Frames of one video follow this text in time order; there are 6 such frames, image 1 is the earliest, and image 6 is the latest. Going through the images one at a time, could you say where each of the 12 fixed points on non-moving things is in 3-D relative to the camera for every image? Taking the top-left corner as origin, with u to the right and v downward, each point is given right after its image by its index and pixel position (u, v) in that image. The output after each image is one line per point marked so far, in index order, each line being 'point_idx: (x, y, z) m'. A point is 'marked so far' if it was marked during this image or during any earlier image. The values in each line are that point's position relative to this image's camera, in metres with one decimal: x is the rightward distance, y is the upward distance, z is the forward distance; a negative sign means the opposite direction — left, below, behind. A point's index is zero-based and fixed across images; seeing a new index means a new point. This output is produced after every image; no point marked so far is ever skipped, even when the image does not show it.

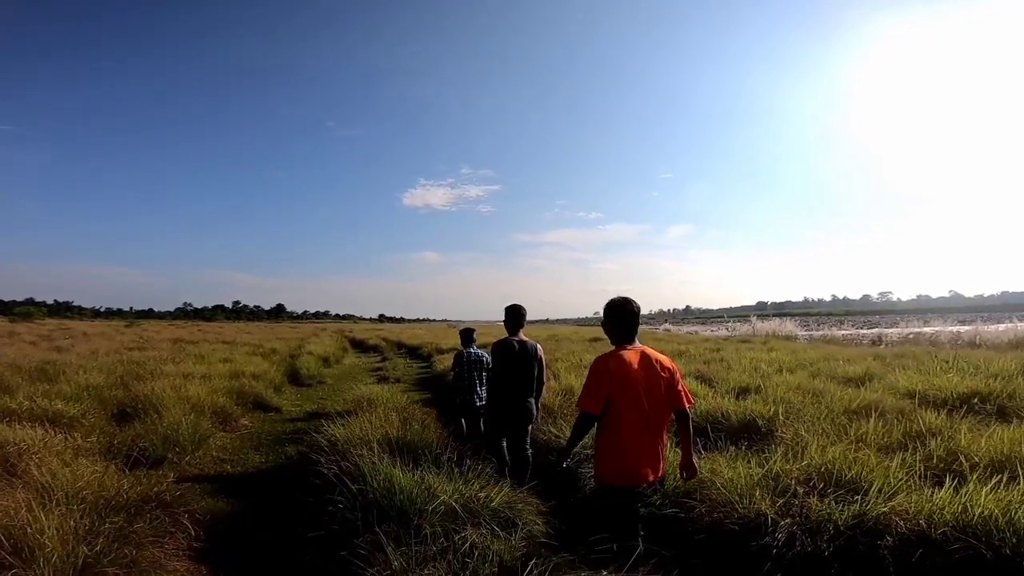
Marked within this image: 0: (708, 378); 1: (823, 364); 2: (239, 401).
0: (+4.5, -1.9, +11.8) m
1: (+9.2, -2.1, +15.2) m
2: (-5.1, -2.1, +10.0) m
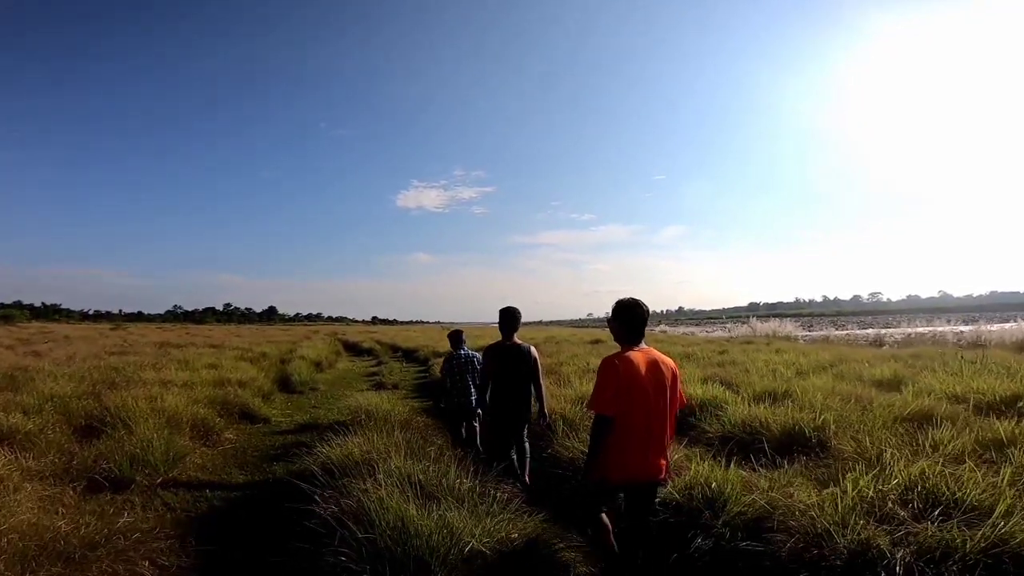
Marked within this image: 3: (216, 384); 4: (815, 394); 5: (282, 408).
0: (+4.6, -1.9, +11.1) m
1: (+9.3, -2.1, +14.5) m
2: (-4.9, -2.1, +9.1) m
3: (-6.0, -1.9, +10.7) m
4: (+5.3, -1.8, +9.1) m
5: (-4.5, -2.3, +10.4) m
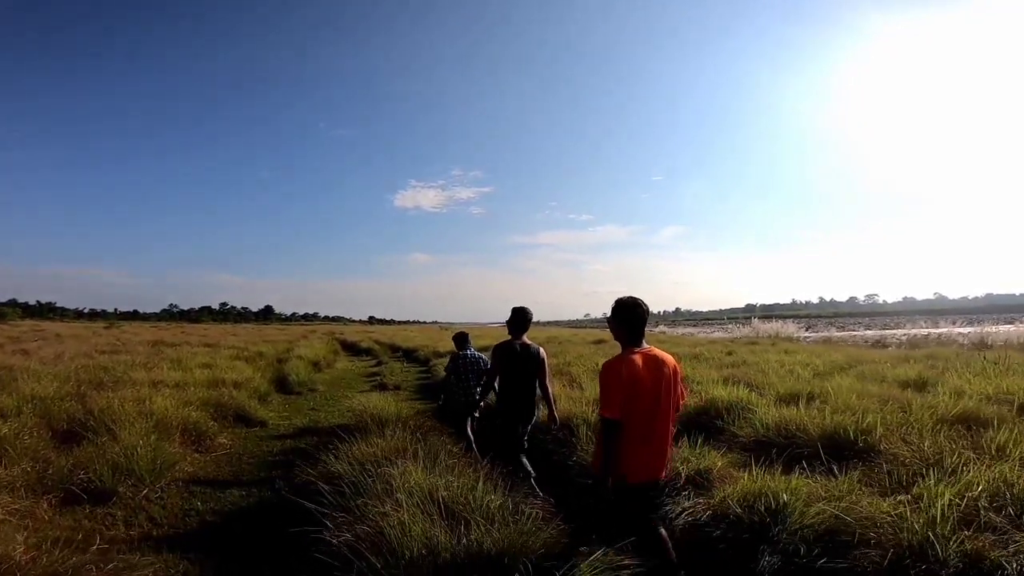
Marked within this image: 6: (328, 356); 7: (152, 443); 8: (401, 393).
0: (+4.8, -1.9, +10.6) m
1: (+9.4, -2.0, +14.0) m
2: (-4.8, -2.0, +8.6) m
3: (-5.8, -1.8, +10.1) m
4: (+5.4, -1.7, +8.6) m
5: (-4.3, -2.3, +9.8) m
6: (-6.7, -2.5, +19.3) m
7: (-4.2, -1.8, +6.2) m
8: (-2.5, -2.4, +12.2) m
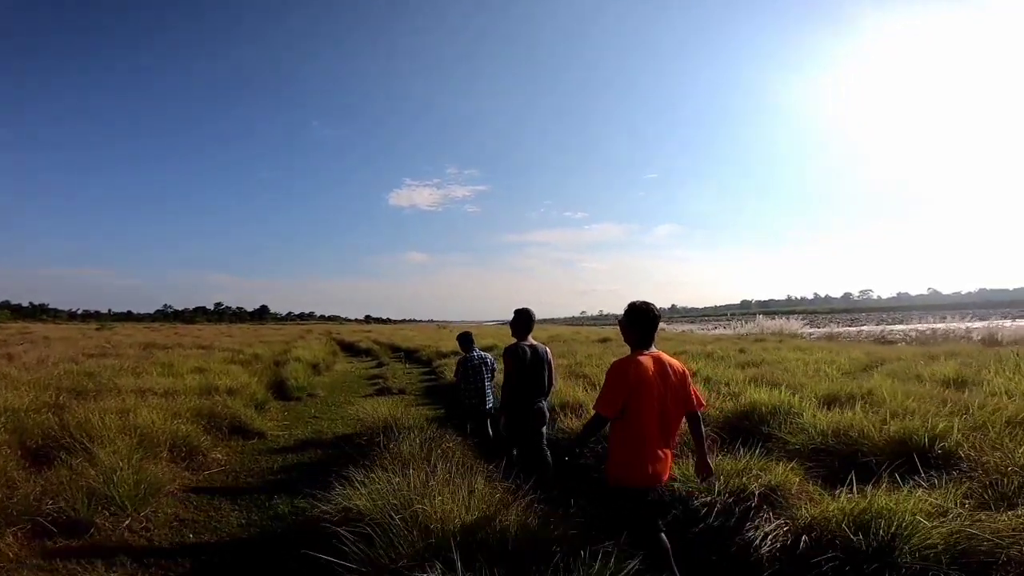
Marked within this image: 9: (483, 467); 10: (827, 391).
0: (+5.1, -1.8, +10.0) m
1: (+9.7, -1.9, +13.4) m
2: (-4.5, -2.0, +7.9) m
3: (-5.5, -1.8, +9.4) m
4: (+5.7, -1.7, +8.0) m
5: (-4.1, -2.2, +9.1) m
6: (-6.4, -2.5, +18.5) m
7: (-3.9, -1.8, +5.5) m
8: (-2.3, -2.4, +11.5) m
9: (-0.3, -1.9, +5.6) m
10: (+5.3, -1.7, +8.9) m
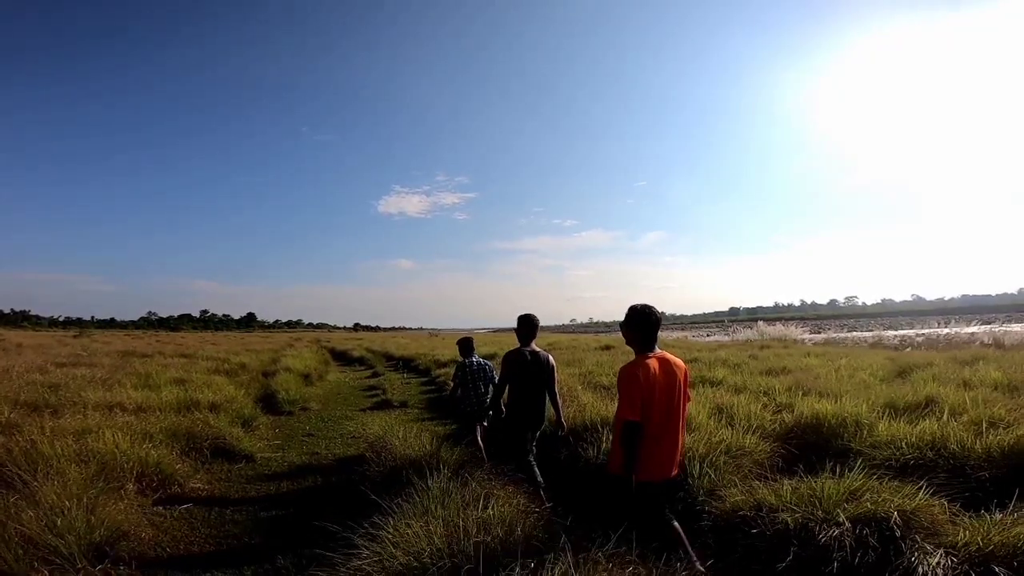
0: (+5.4, -1.8, +9.1) m
1: (+9.9, -2.0, +12.6) m
2: (-4.1, -2.0, +6.8) m
3: (-5.2, -1.9, +8.3) m
4: (+6.1, -1.6, +7.1) m
5: (-3.7, -2.3, +8.0) m
6: (-6.3, -2.6, +17.4) m
7: (-3.5, -1.8, +4.4) m
8: (-2.0, -2.4, +10.4) m
9: (+0.1, -1.9, +4.6) m
10: (+5.6, -1.7, +8.0) m
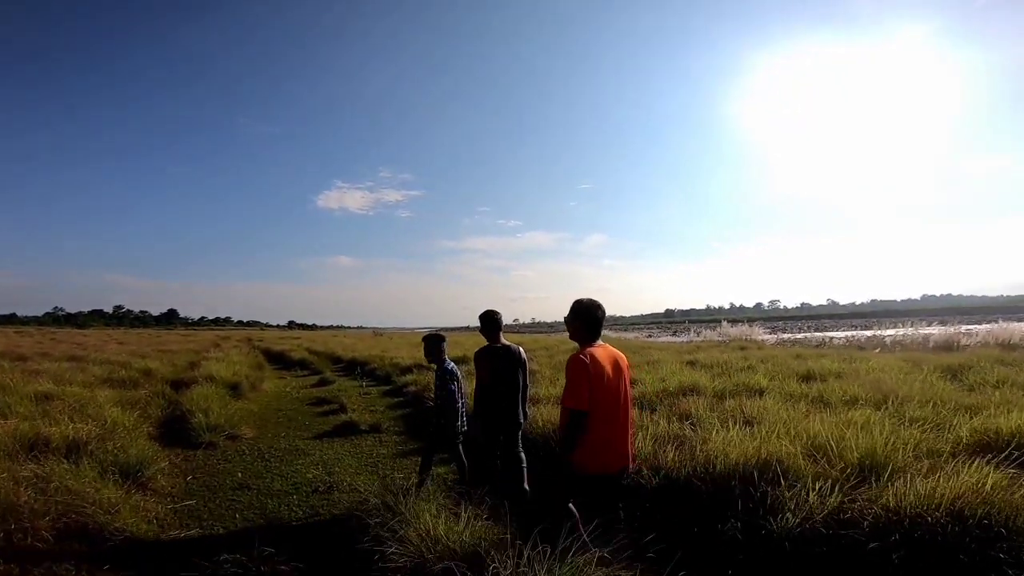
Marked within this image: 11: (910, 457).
0: (+5.7, -1.6, +7.0) m
1: (+9.8, -1.9, +11.0) m
2: (-3.5, -1.7, +3.7) m
3: (-4.7, -1.5, +5.1) m
4: (+6.6, -1.5, +5.1) m
5: (-3.3, -1.9, +5.0) m
6: (-6.8, -2.3, +14.0) m
7: (-2.6, -1.5, +1.4) m
8: (-1.8, -2.1, +7.5) m
9: (+0.9, -1.6, +2.0) m
10: (+6.0, -1.6, +6.0) m
11: (+3.2, -1.4, +4.3) m
